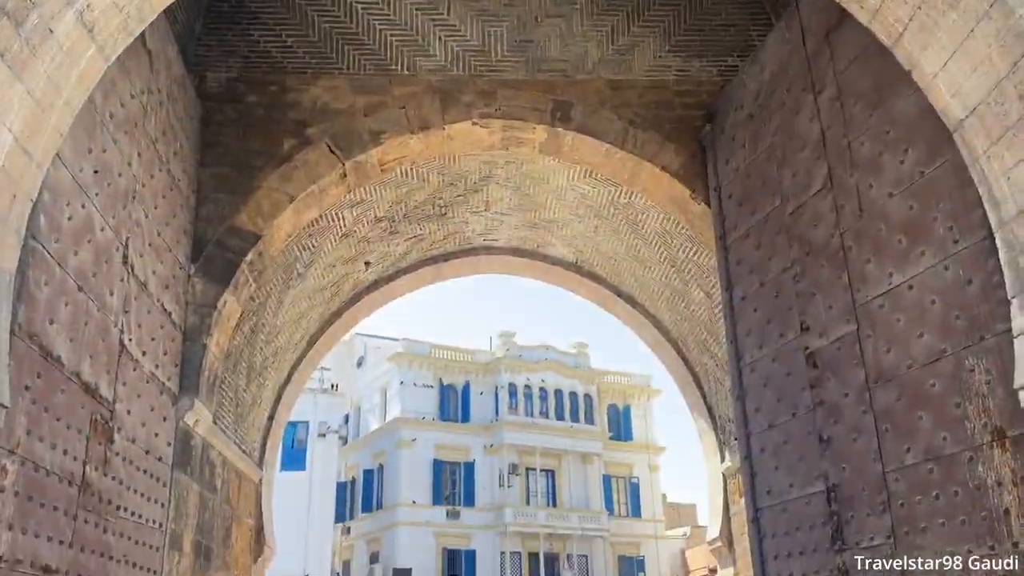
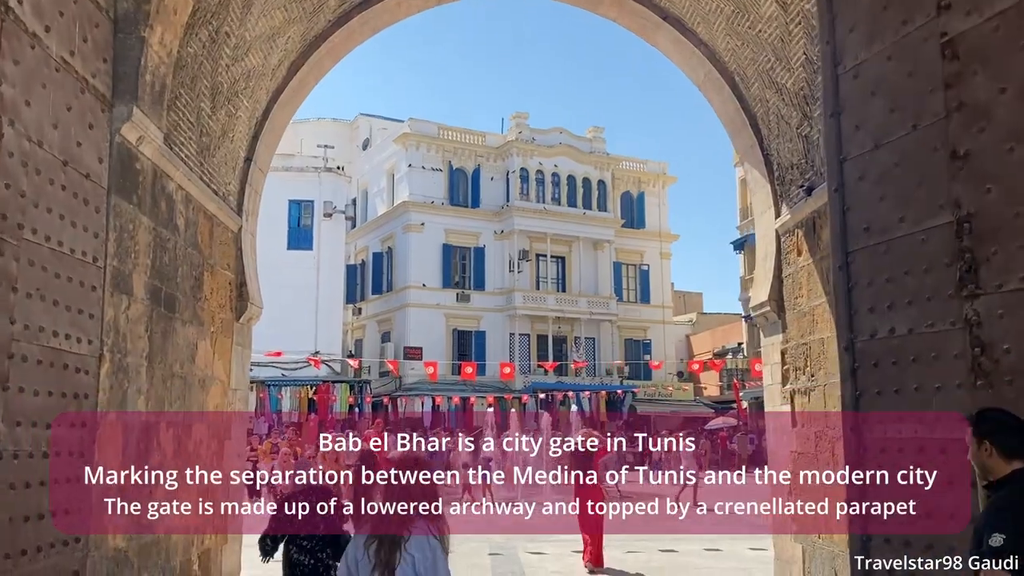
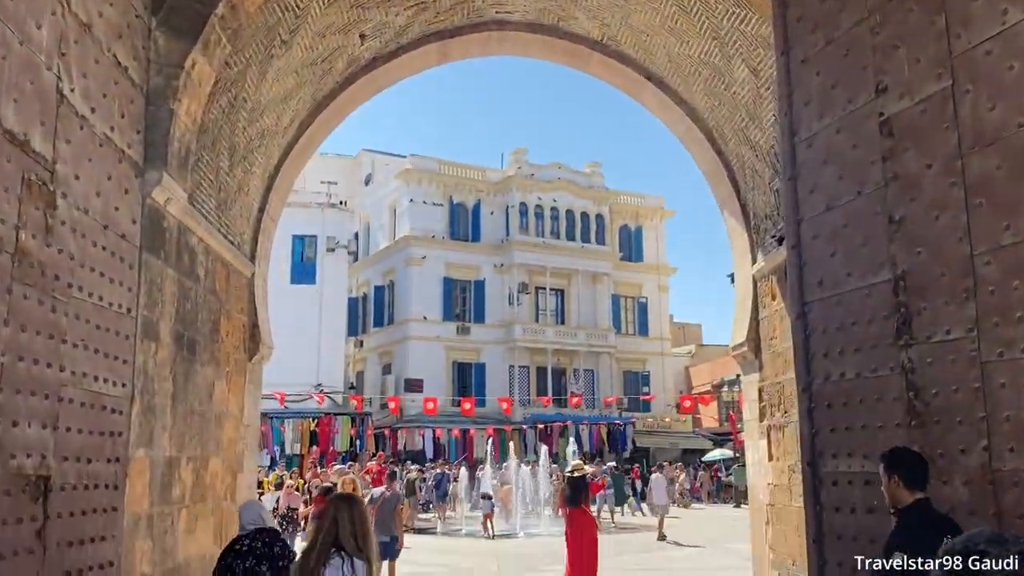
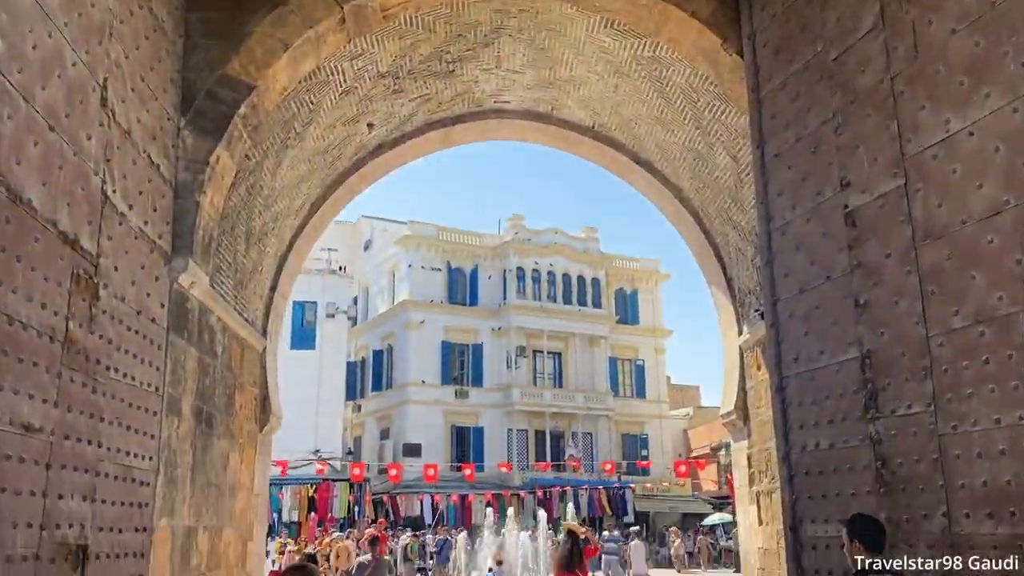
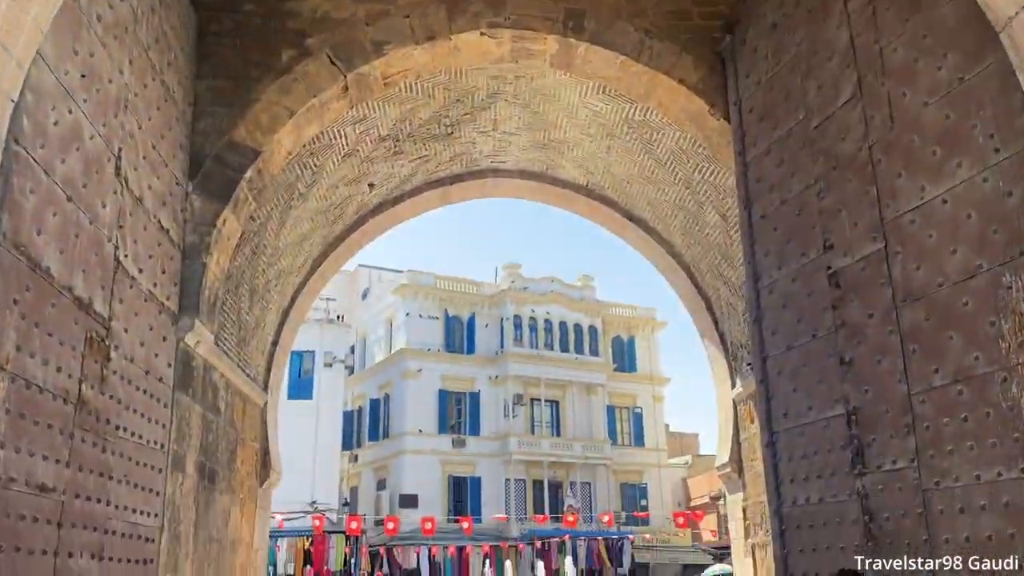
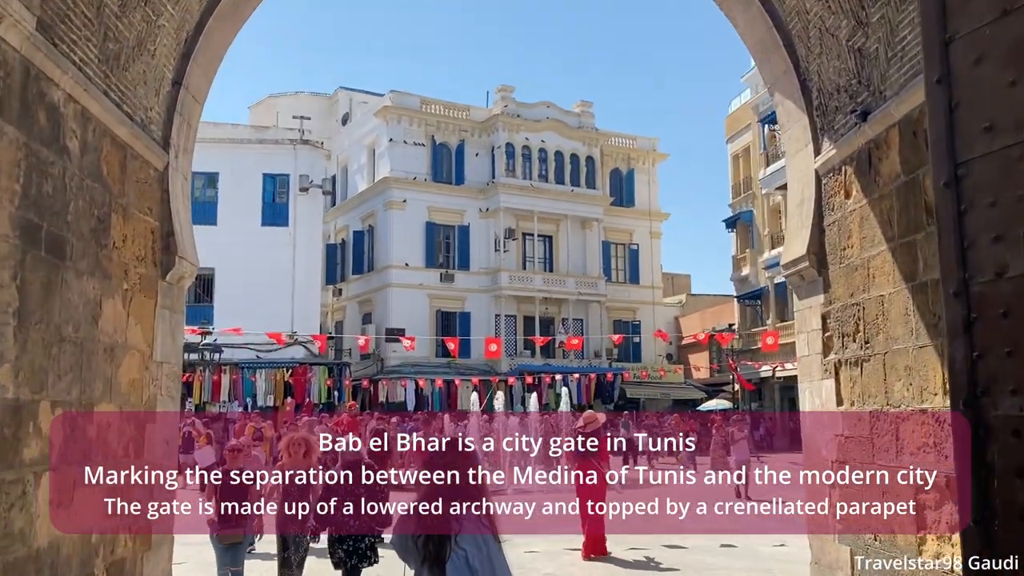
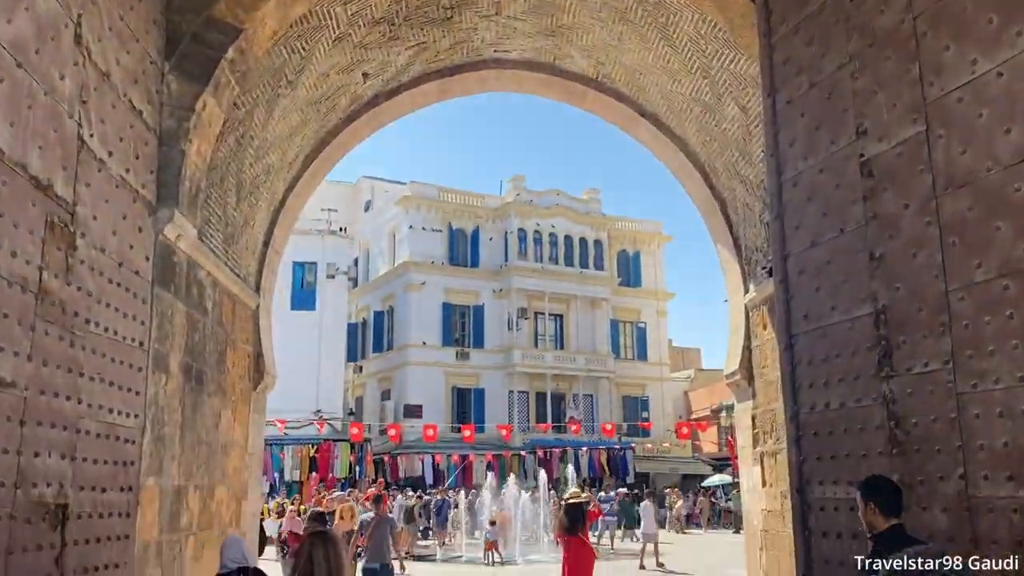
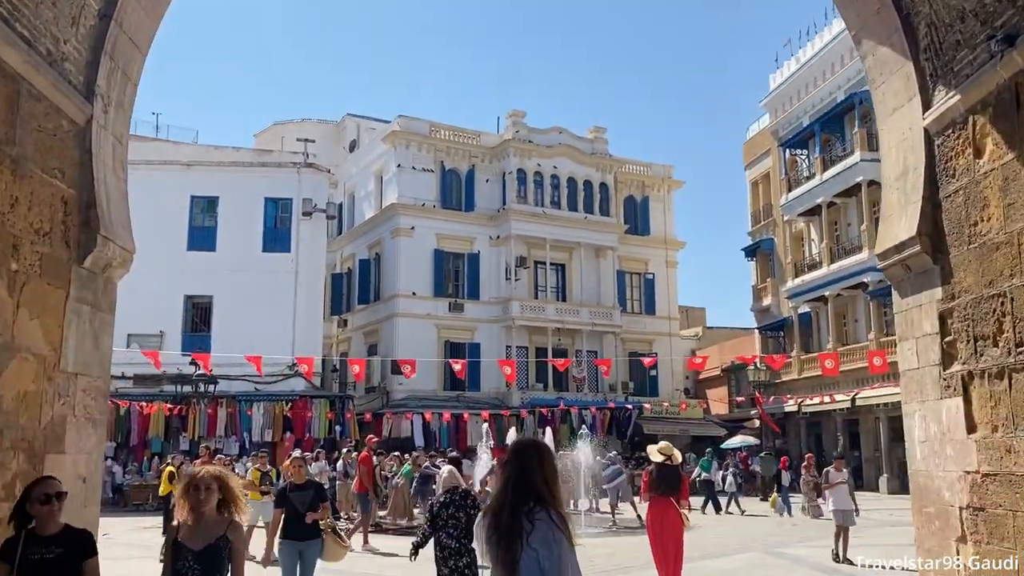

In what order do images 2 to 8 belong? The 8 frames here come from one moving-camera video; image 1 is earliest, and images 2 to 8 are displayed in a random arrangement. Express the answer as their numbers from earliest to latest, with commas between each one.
5, 4, 7, 3, 2, 6, 8
